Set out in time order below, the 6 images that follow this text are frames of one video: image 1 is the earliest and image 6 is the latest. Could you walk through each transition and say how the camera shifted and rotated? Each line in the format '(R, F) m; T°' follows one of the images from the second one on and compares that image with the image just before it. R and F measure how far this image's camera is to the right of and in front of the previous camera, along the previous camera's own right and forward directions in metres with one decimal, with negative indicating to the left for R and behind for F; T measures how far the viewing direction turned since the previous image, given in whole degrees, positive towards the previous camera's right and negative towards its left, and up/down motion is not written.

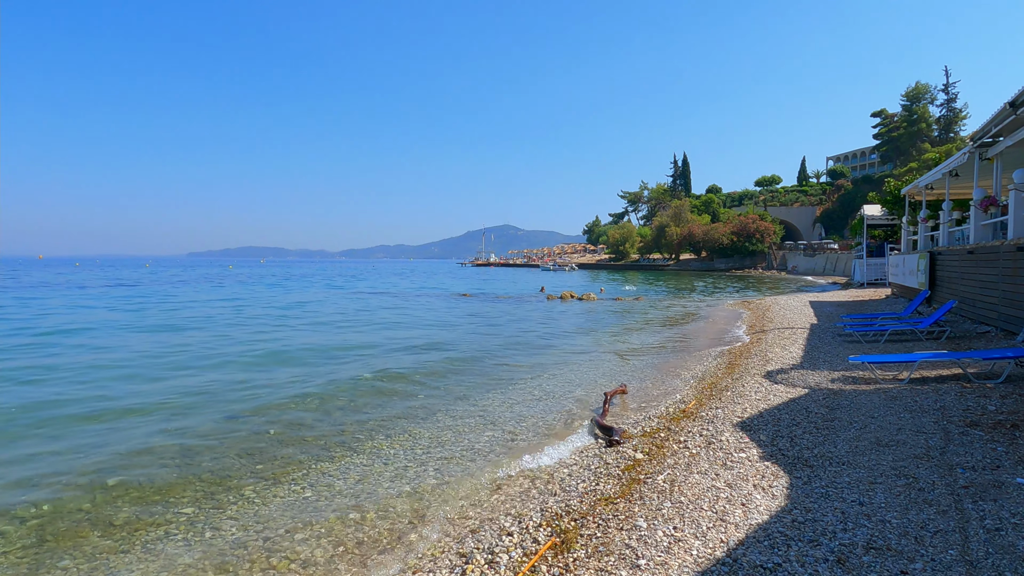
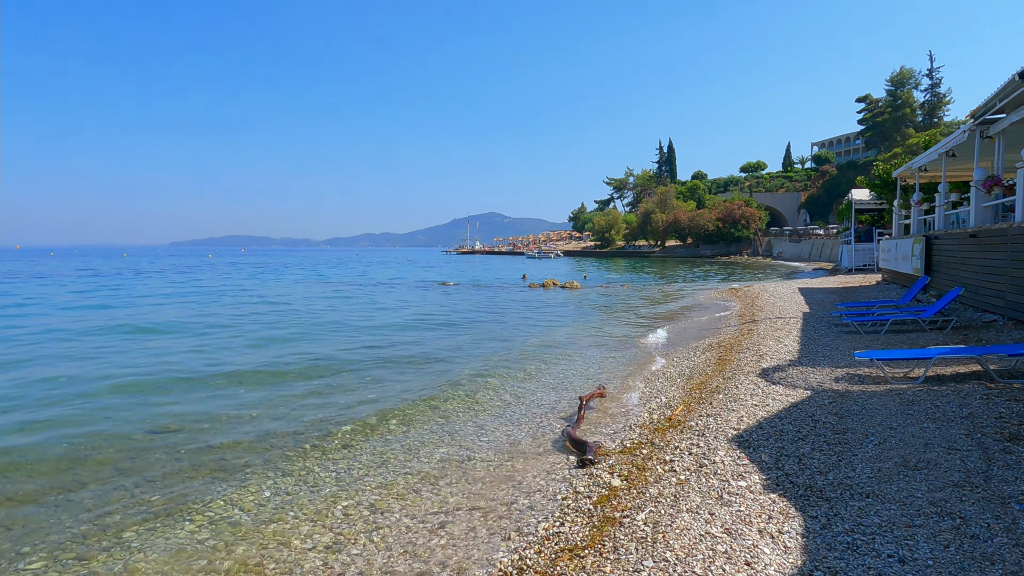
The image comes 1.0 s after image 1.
(+0.3, +1.3) m; +1°
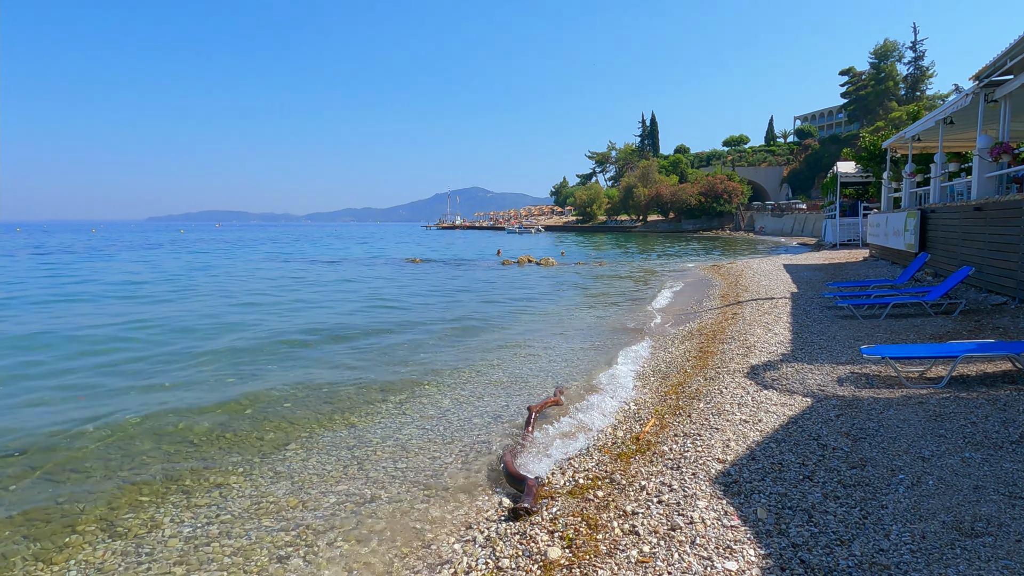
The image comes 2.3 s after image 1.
(+0.5, +1.7) m; +1°
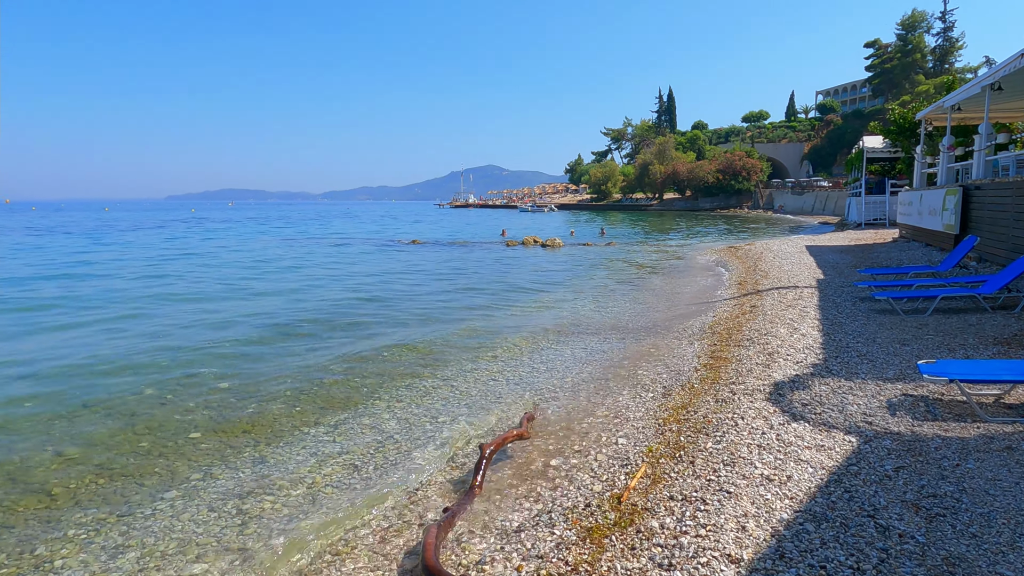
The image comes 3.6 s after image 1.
(+0.5, +1.7) m; -1°
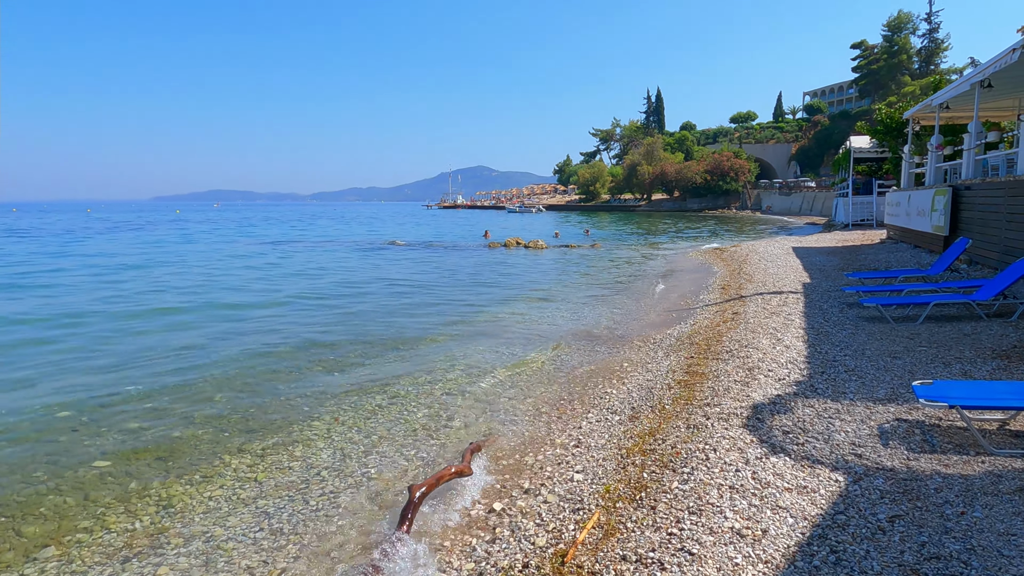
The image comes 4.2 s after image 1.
(+0.4, +0.7) m; +1°
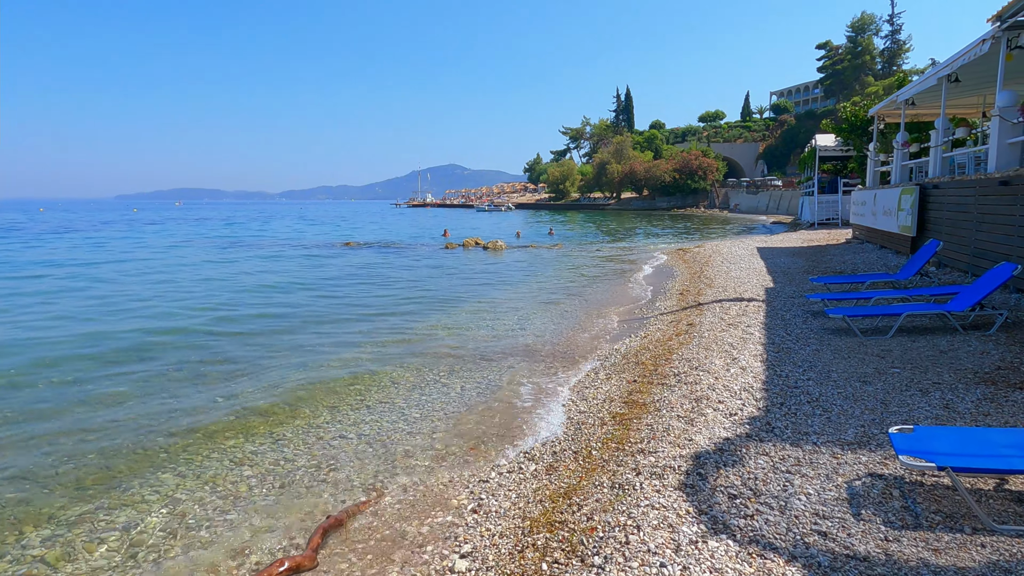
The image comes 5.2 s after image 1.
(+0.7, +1.2) m; +2°
